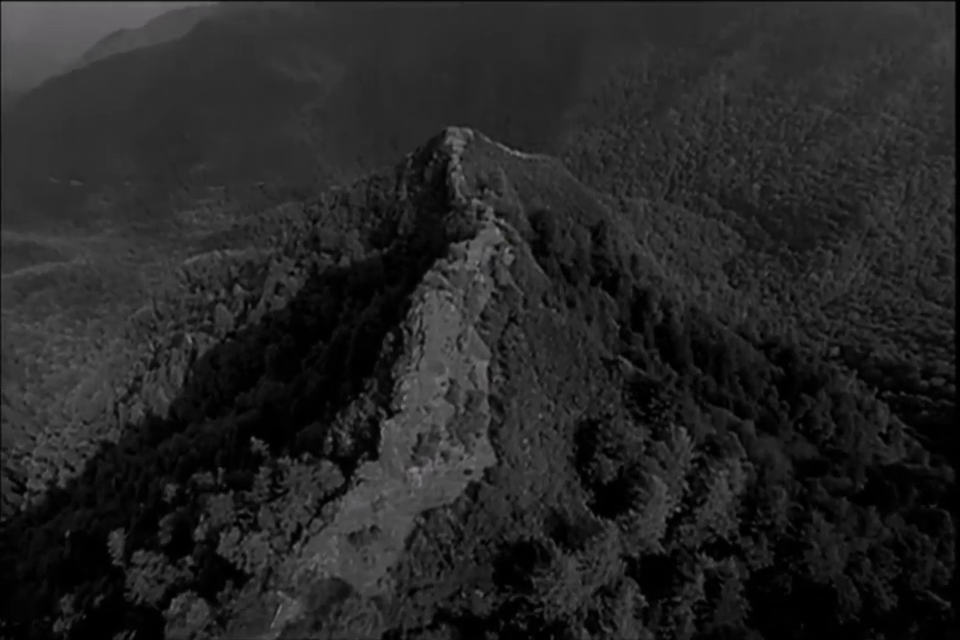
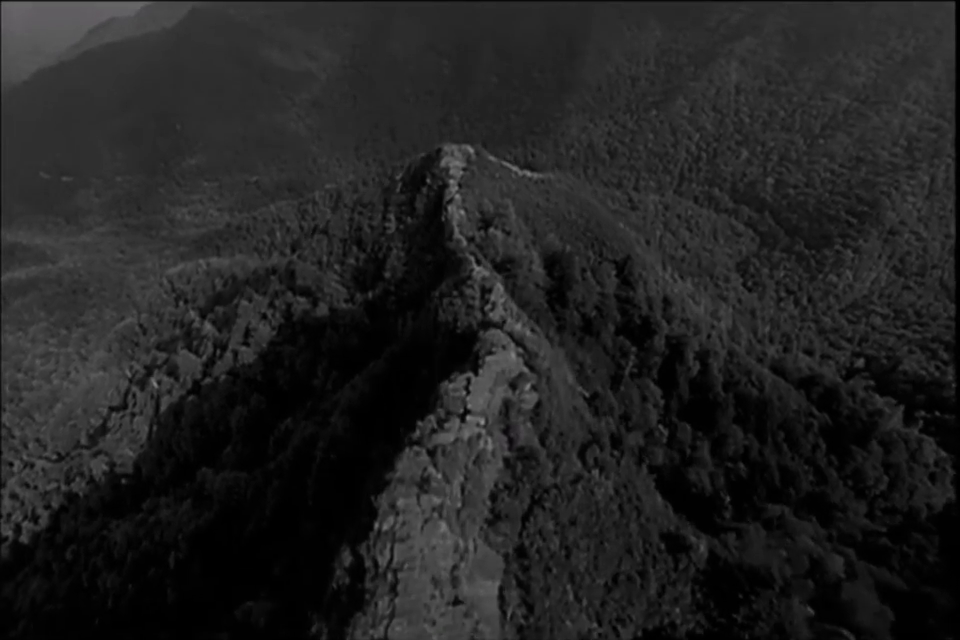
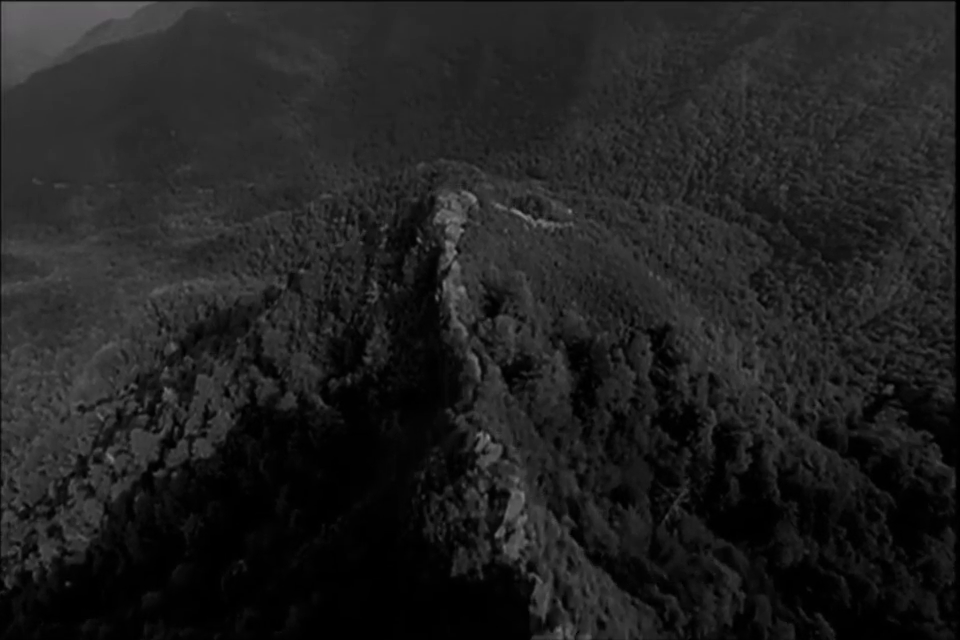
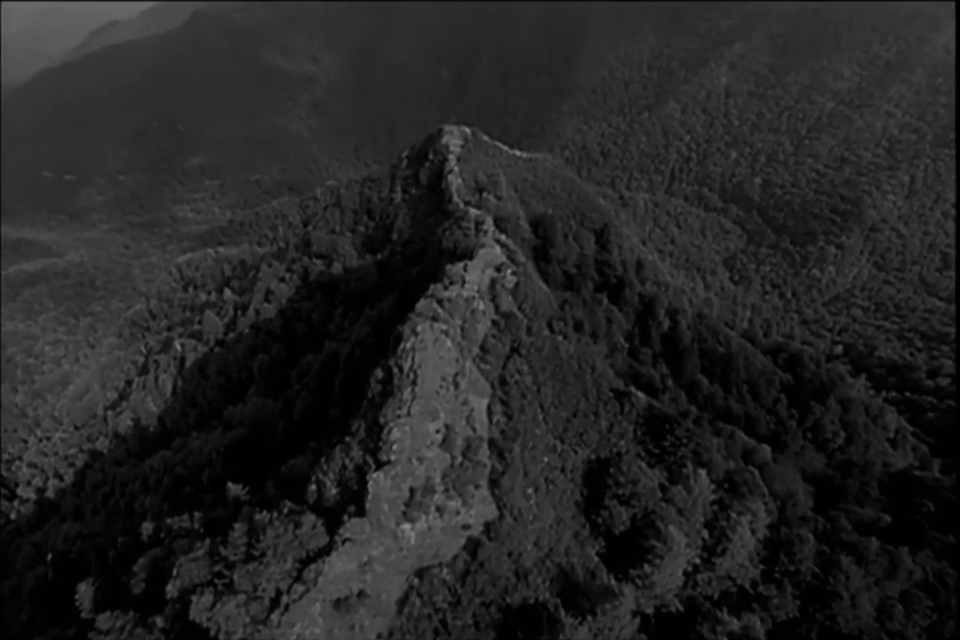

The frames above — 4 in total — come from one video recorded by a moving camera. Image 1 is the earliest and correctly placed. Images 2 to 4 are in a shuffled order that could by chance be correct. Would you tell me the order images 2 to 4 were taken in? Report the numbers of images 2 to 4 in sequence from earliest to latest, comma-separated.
4, 2, 3
